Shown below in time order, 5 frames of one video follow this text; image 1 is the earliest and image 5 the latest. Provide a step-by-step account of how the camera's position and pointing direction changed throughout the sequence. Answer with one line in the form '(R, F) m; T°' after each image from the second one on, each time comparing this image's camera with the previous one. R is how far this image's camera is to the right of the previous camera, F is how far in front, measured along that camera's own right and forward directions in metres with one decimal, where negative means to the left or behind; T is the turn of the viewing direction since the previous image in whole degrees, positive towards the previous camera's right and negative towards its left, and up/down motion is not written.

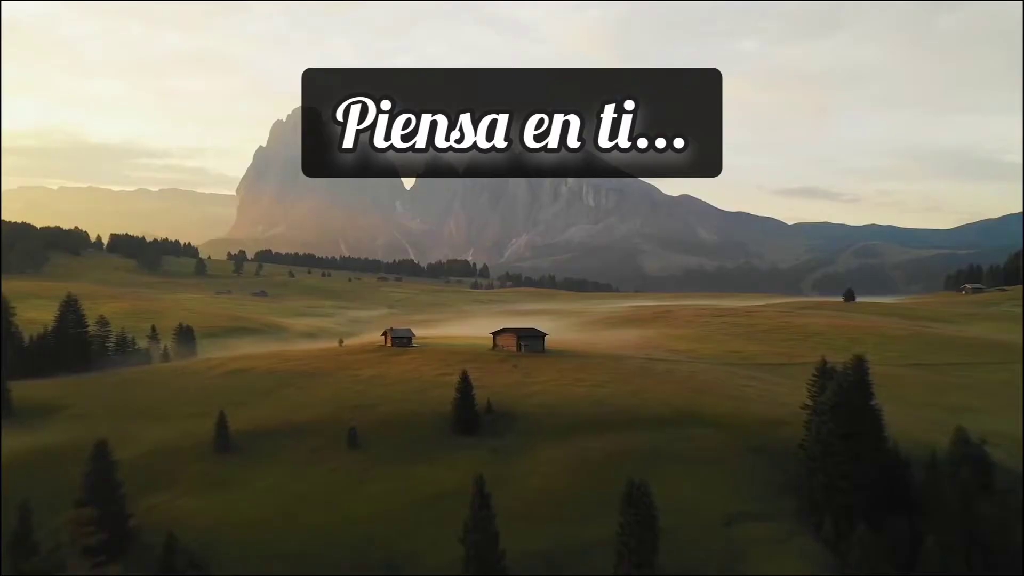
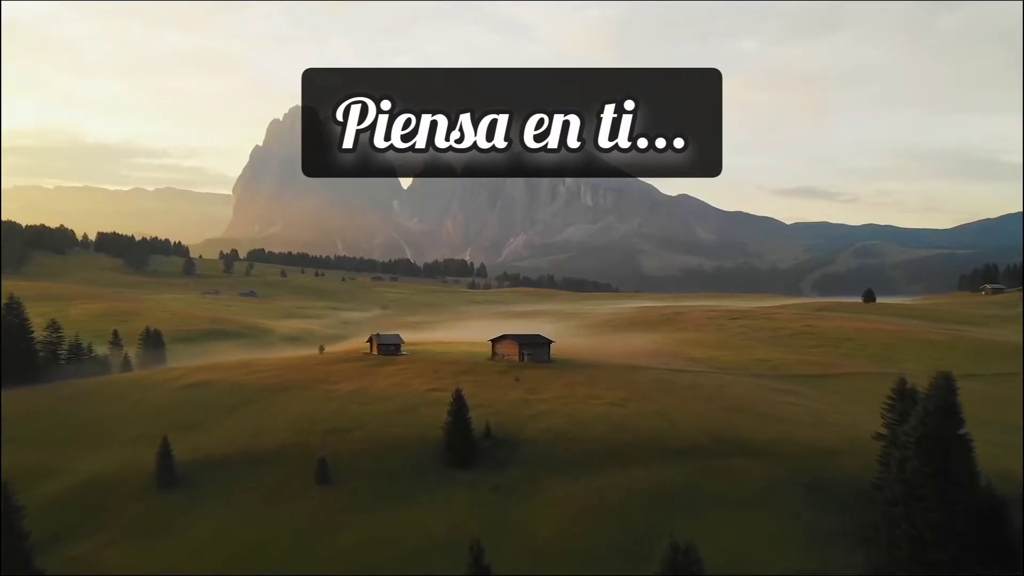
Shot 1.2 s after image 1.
(-0.2, +5.9) m; 0°
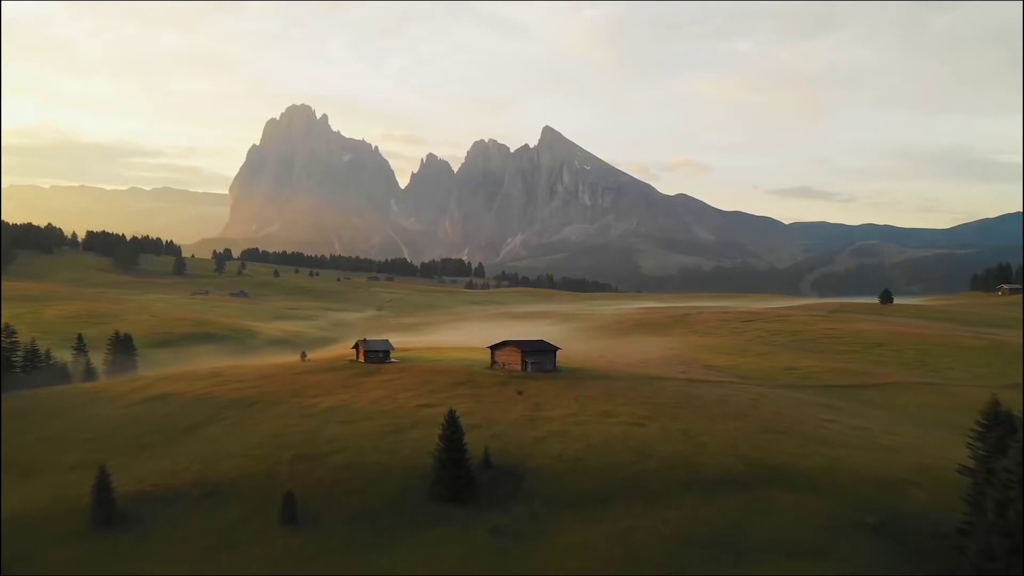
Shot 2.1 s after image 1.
(-0.3, +4.6) m; 0°
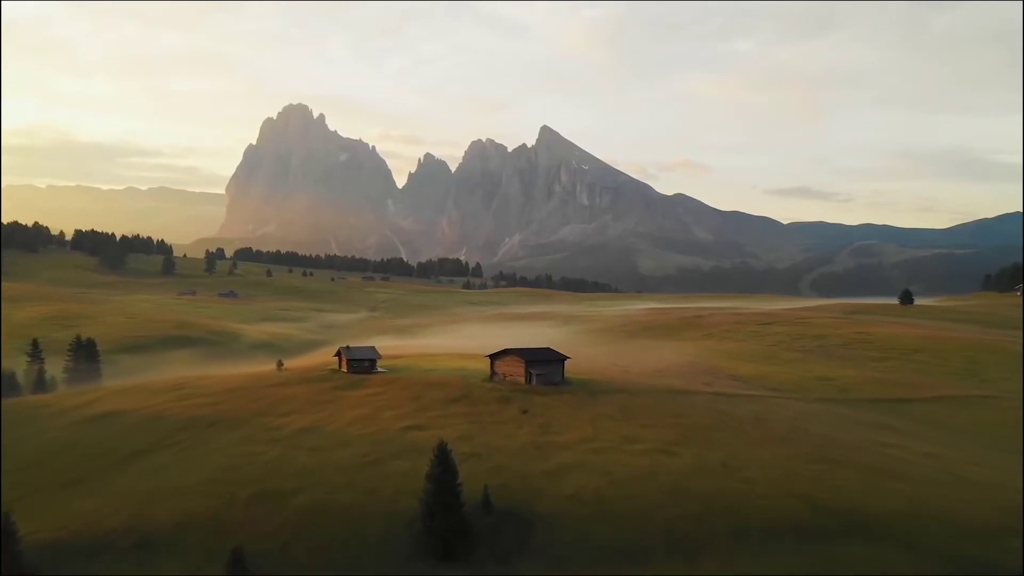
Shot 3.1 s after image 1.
(-0.3, +4.8) m; 0°
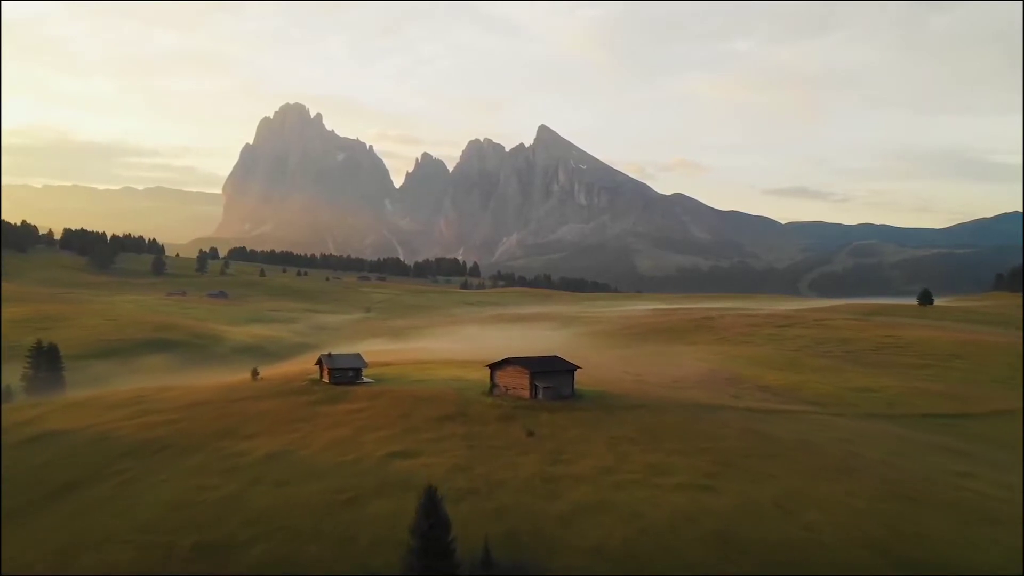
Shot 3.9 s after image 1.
(-0.2, +4.1) m; 0°
